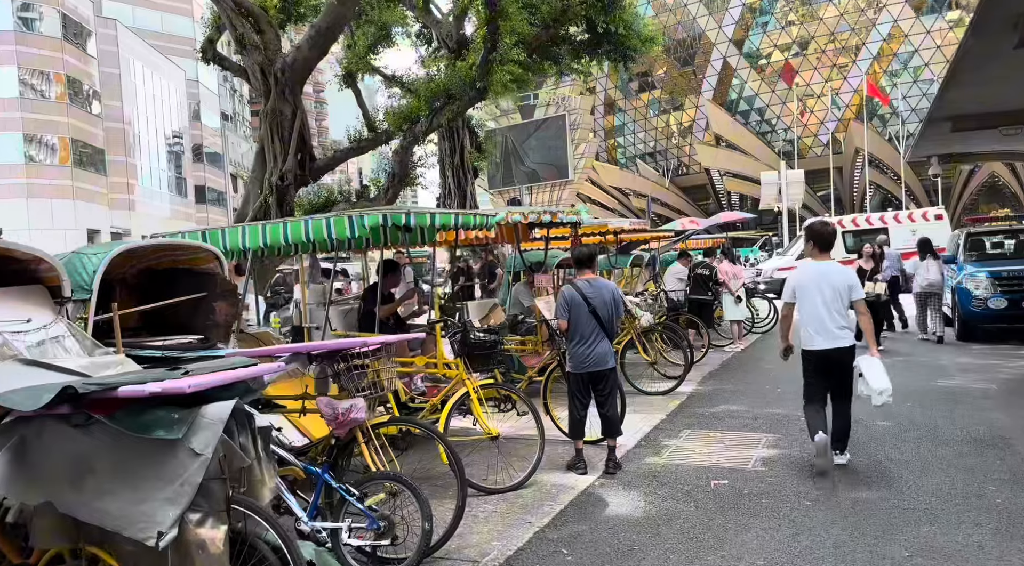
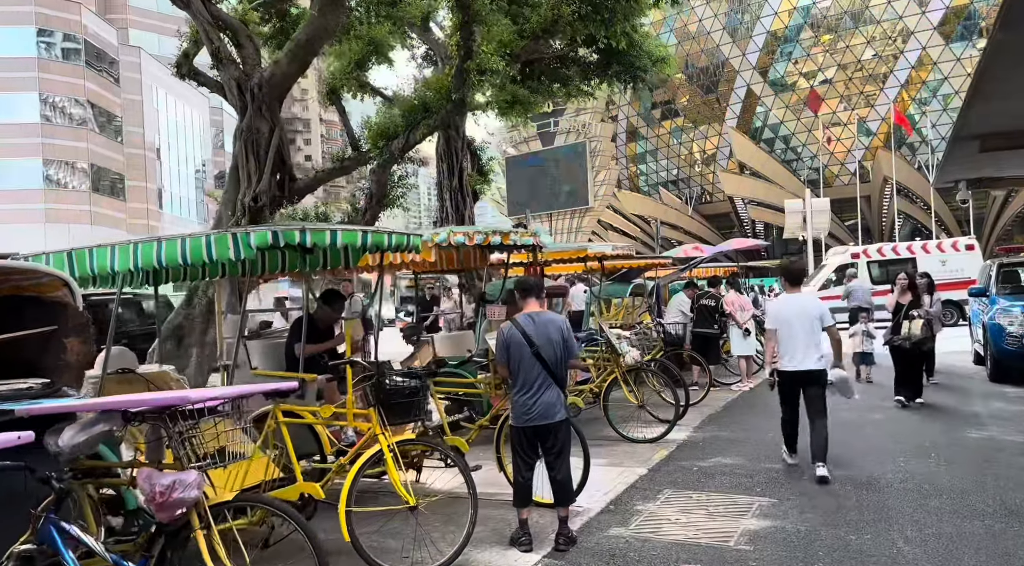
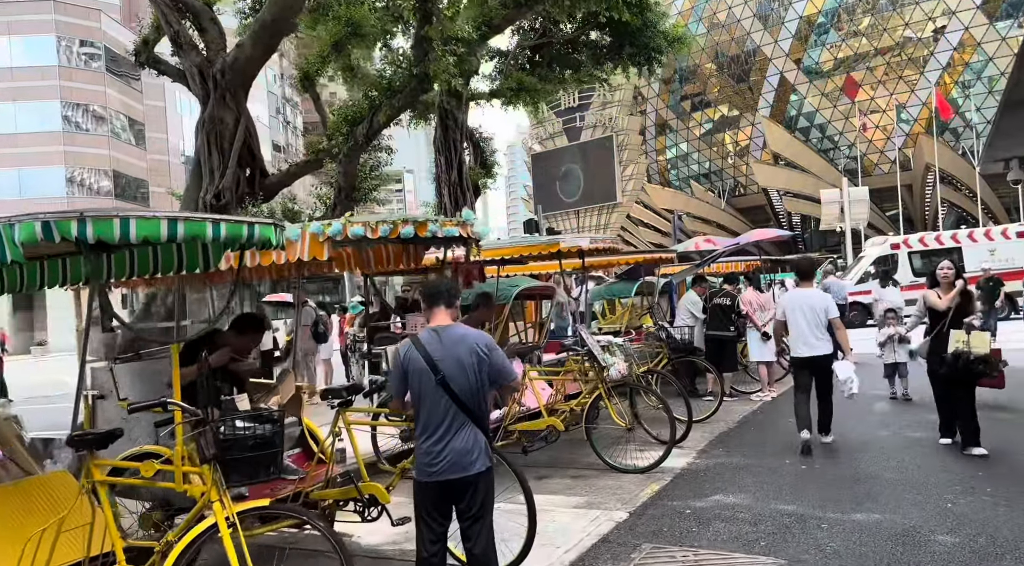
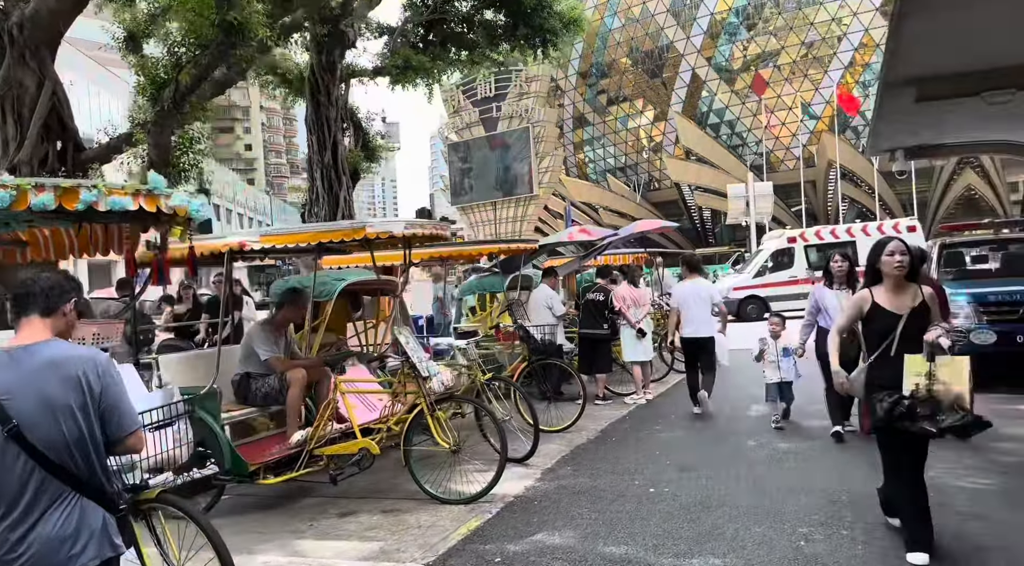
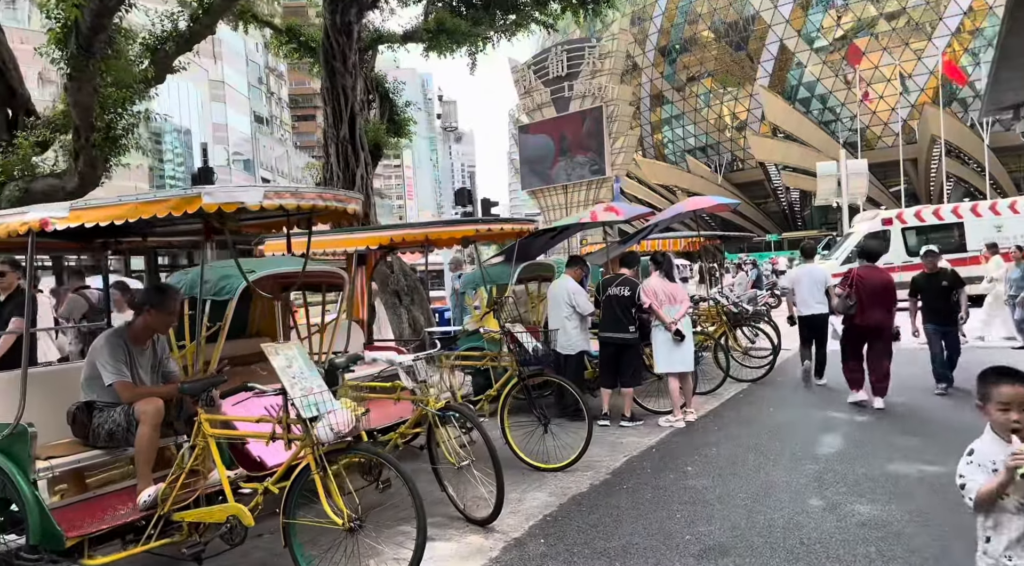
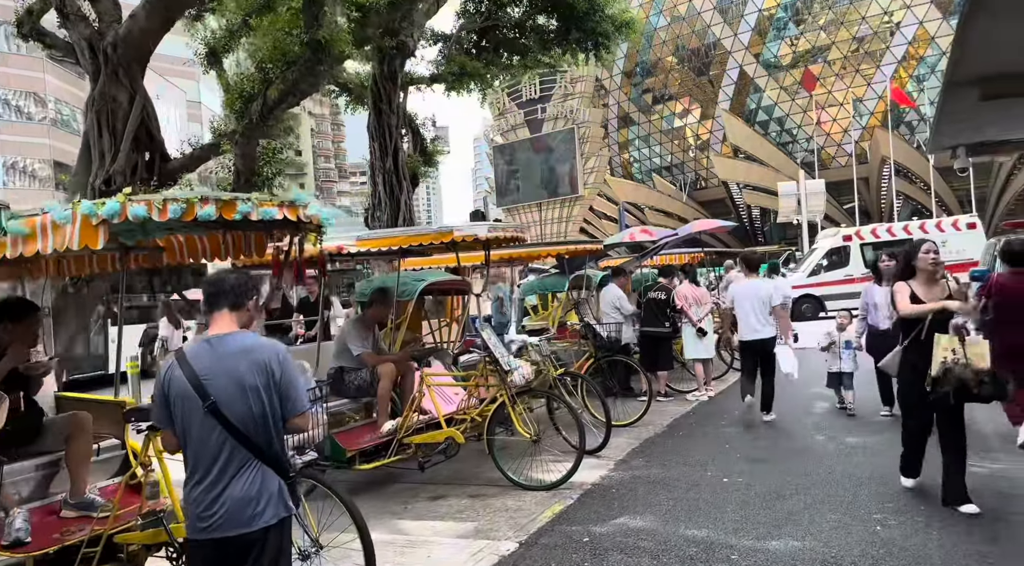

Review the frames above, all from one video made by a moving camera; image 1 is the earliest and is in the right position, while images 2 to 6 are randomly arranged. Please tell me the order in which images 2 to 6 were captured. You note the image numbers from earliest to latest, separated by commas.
2, 3, 6, 4, 5
